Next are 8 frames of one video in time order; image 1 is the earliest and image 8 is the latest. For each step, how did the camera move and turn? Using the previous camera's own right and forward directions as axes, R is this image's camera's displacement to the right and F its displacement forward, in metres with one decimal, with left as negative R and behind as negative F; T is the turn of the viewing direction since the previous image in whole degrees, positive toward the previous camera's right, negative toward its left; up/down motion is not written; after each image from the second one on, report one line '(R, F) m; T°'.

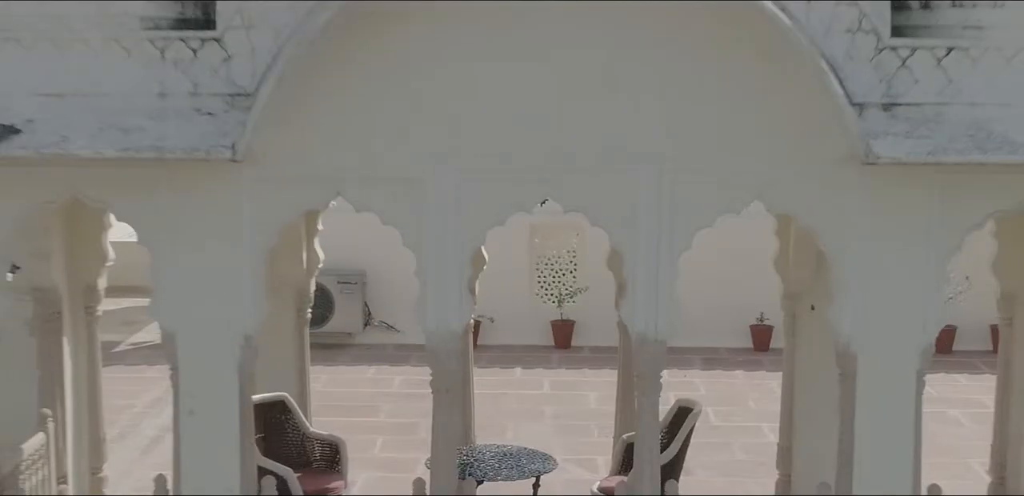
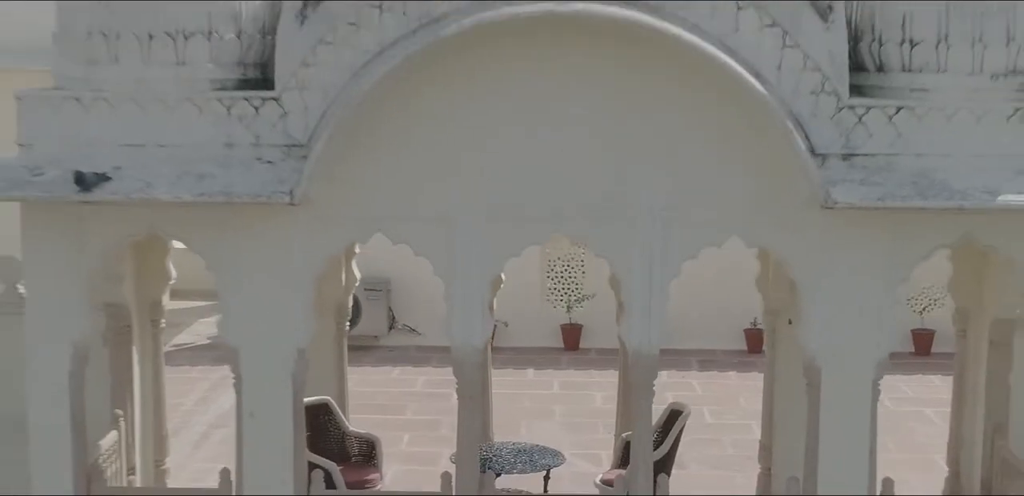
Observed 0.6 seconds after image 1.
(0.0, -0.8) m; 0°
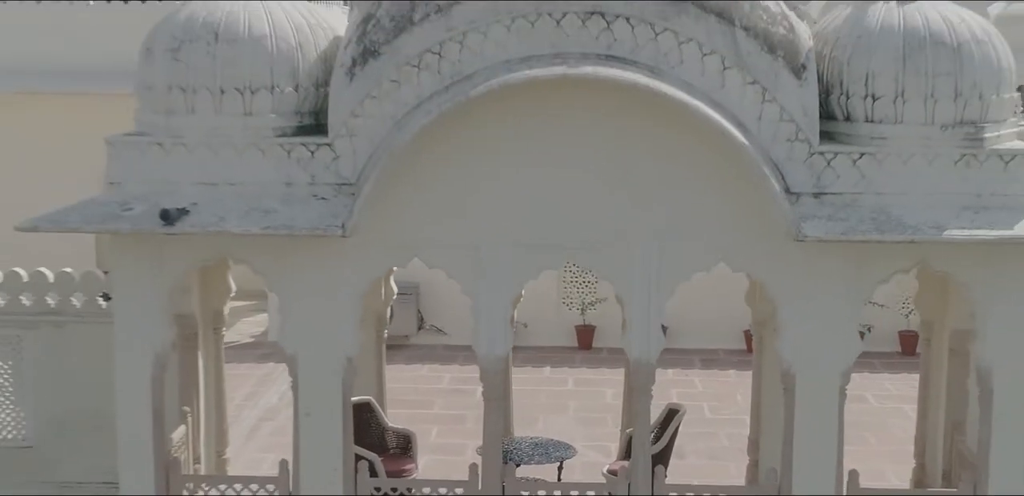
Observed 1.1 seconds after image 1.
(0.0, -0.9) m; -1°
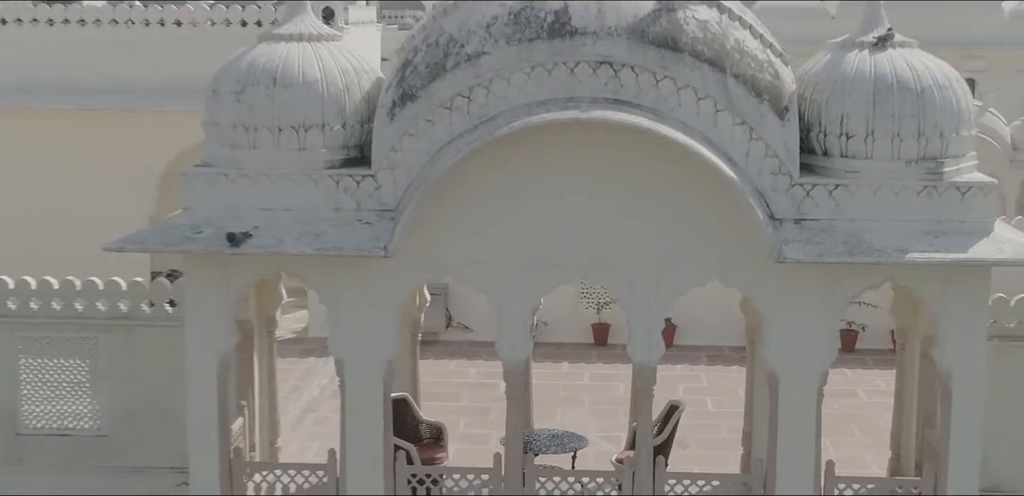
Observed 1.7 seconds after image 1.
(0.0, -0.9) m; -1°
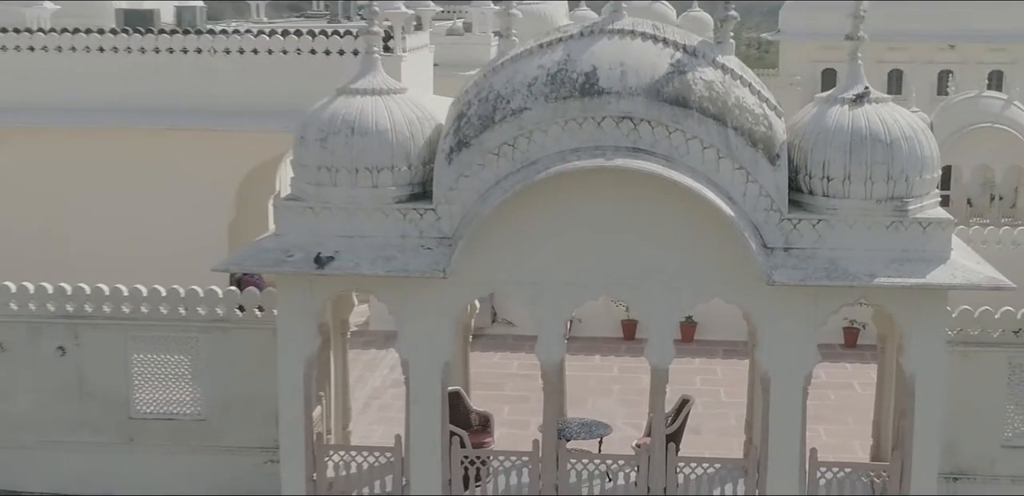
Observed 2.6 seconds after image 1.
(0.0, -1.4) m; -2°
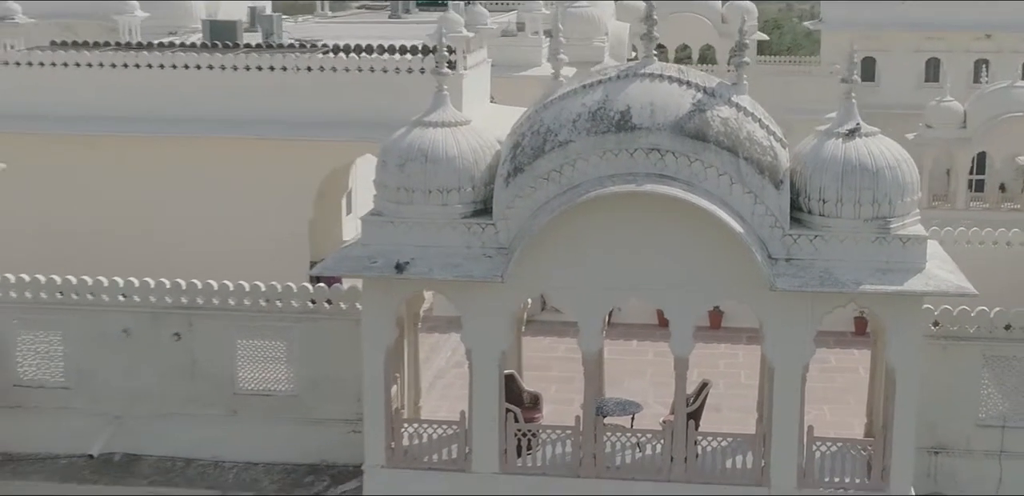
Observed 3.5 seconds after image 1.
(0.0, -1.7) m; -2°
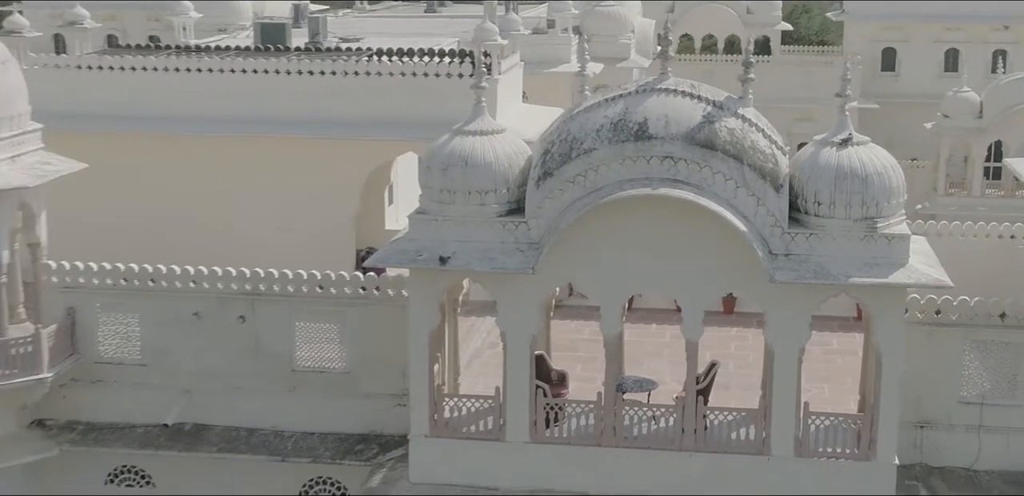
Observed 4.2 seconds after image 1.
(0.0, -1.3) m; -1°
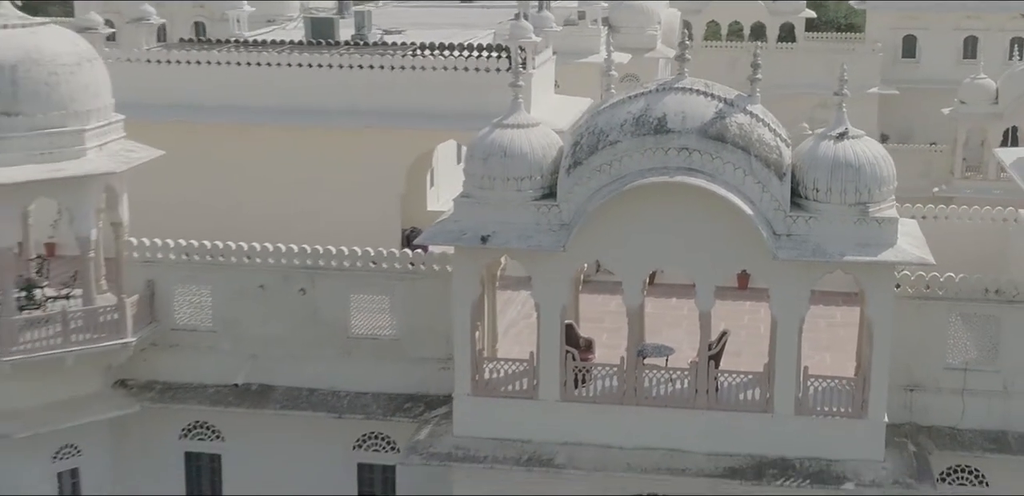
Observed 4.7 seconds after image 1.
(0.0, -1.5) m; -1°
